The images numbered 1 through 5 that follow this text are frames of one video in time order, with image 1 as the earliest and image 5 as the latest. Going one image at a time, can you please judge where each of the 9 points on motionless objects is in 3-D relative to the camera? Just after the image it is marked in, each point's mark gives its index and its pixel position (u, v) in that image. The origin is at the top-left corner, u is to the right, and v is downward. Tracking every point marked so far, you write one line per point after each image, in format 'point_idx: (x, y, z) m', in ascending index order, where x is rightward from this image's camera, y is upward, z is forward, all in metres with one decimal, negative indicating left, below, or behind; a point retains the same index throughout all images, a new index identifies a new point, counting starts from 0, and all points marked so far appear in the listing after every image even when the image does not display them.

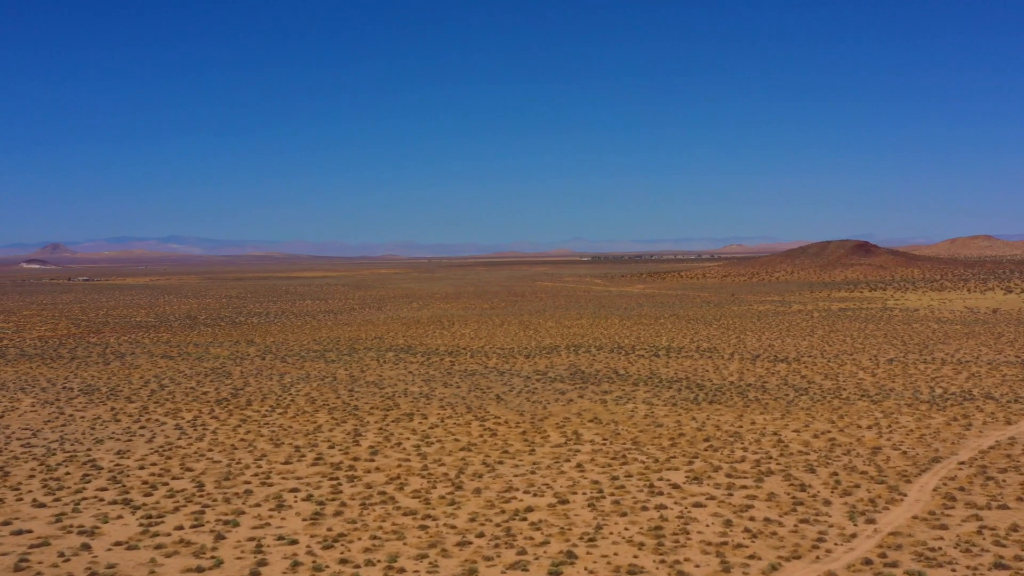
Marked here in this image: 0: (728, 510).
0: (+2.4, -2.6, +9.1) m
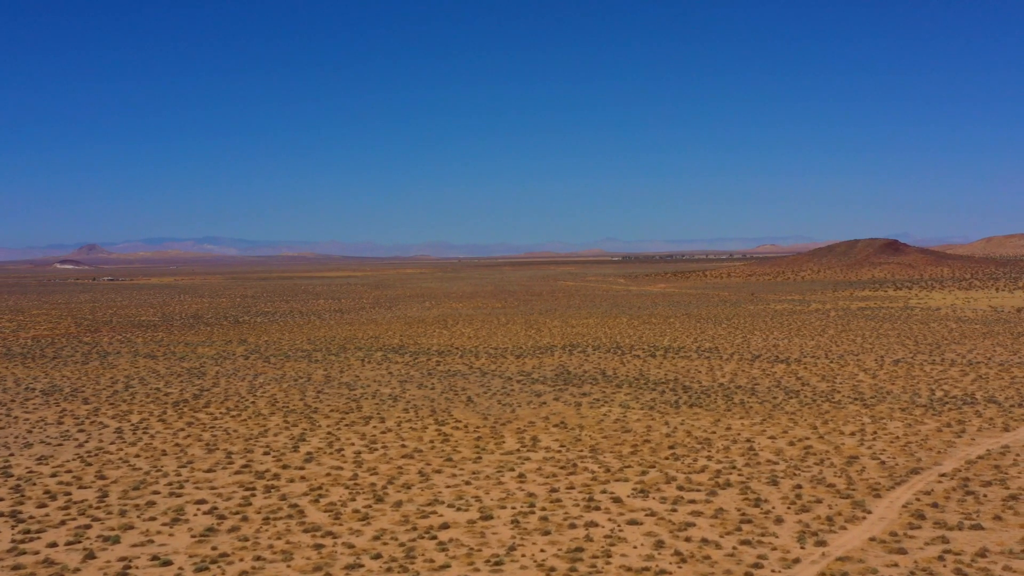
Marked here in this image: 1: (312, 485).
0: (+1.5, -2.5, +8.2) m
1: (-2.5, -2.5, +10.0) m
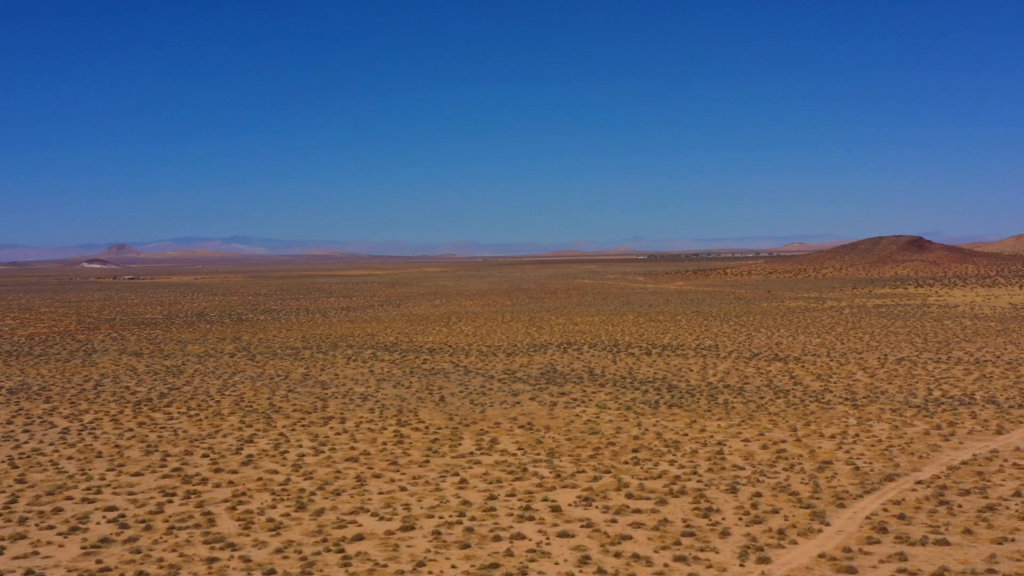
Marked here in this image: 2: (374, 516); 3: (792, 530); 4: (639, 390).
0: (+0.8, -2.4, +7.5) m
1: (-3.3, -2.4, +9.4) m
2: (-1.5, -2.4, +8.3) m
3: (+2.8, -2.4, +7.9) m
4: (+2.9, -2.4, +18.4) m
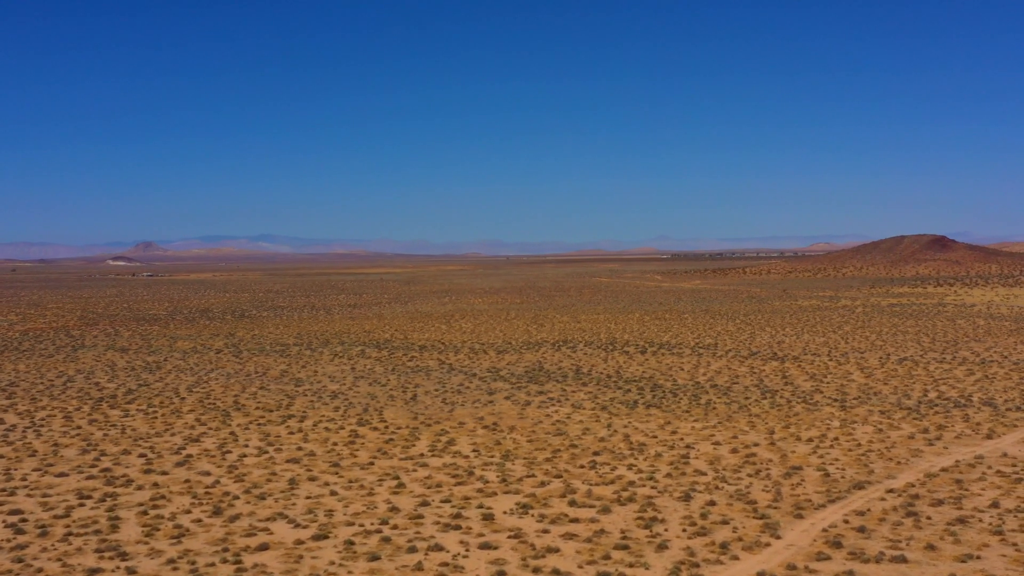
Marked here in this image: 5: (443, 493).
0: (0.0, -2.3, +6.9) m
1: (-4.0, -2.3, +8.8) m
2: (-2.2, -2.3, +7.8) m
3: (+2.0, -2.3, +7.2) m
4: (+2.4, -2.3, +17.7) m
5: (-0.8, -2.3, +8.9) m
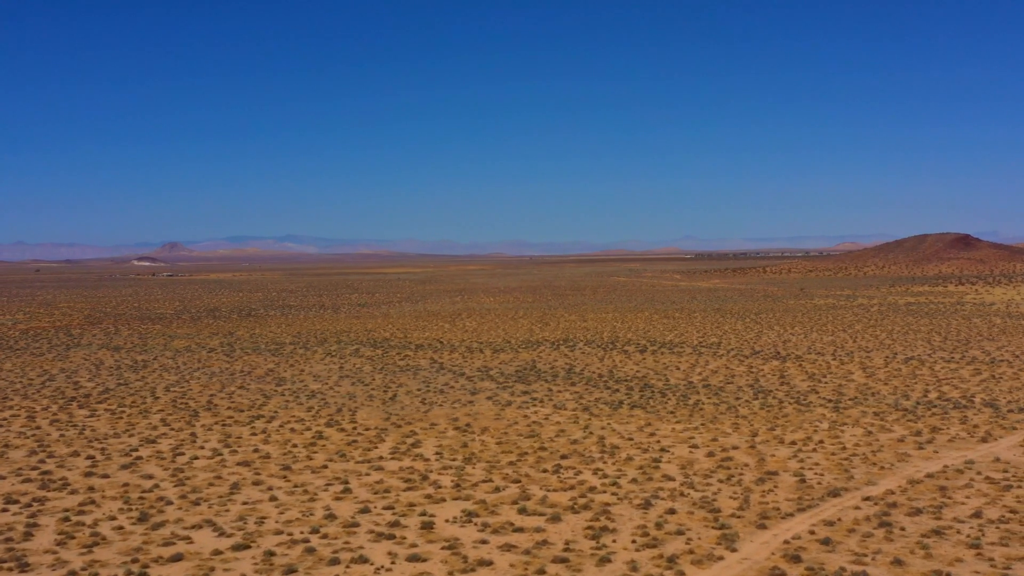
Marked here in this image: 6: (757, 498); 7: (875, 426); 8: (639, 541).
0: (-0.5, -2.2, +6.4) m
1: (-4.5, -2.2, +8.4) m
2: (-2.7, -2.2, +7.3) m
3: (+1.5, -2.2, +6.6) m
4: (+2.1, -2.2, +17.1) m
5: (-1.3, -2.2, +8.4) m
6: (+2.6, -2.3, +8.5) m
7: (+5.8, -2.2, +12.6) m
8: (+1.1, -2.2, +7.0) m
